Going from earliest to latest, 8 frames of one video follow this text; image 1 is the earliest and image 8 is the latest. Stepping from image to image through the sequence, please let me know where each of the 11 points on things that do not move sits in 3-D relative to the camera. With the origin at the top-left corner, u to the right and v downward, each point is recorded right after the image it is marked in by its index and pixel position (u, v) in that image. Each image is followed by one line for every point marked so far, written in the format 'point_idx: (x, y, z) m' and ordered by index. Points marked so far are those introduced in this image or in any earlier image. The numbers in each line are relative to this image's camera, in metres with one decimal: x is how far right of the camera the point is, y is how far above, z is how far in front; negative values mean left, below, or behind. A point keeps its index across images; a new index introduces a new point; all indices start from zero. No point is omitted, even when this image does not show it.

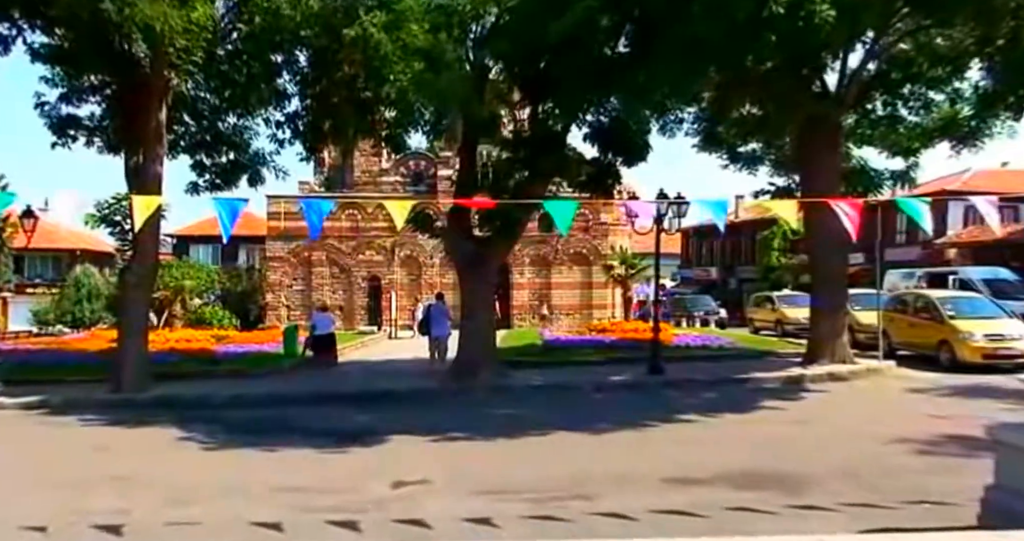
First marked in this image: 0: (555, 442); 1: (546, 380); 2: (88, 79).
0: (+0.6, -2.3, +10.5) m
1: (+0.8, -2.1, +15.6) m
2: (-8.8, +4.0, +16.9) m
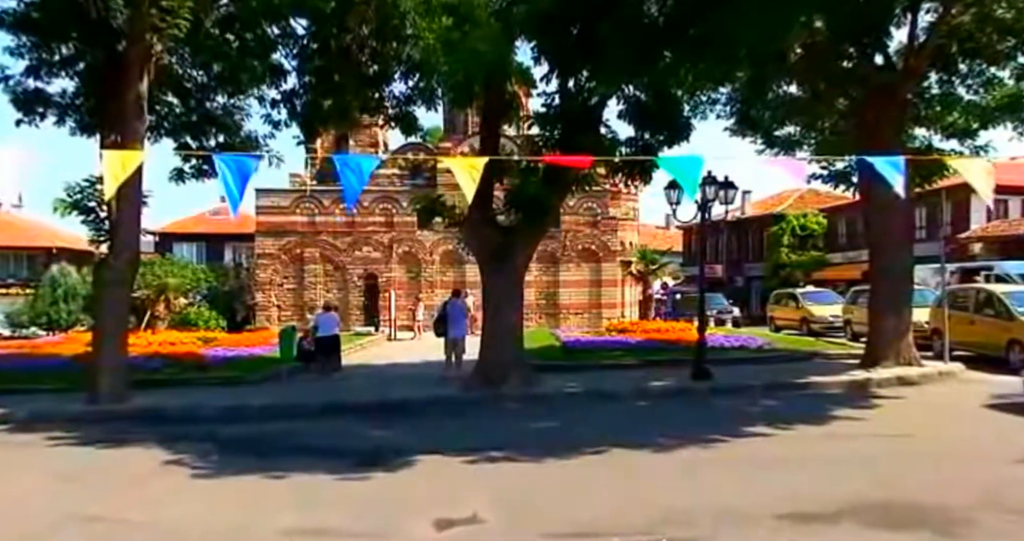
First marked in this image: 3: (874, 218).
0: (+1.2, -2.1, +8.9) m
1: (+1.3, -2.0, +13.9) m
2: (-8.3, +4.1, +15.0) m
3: (+6.8, +1.1, +15.1) m
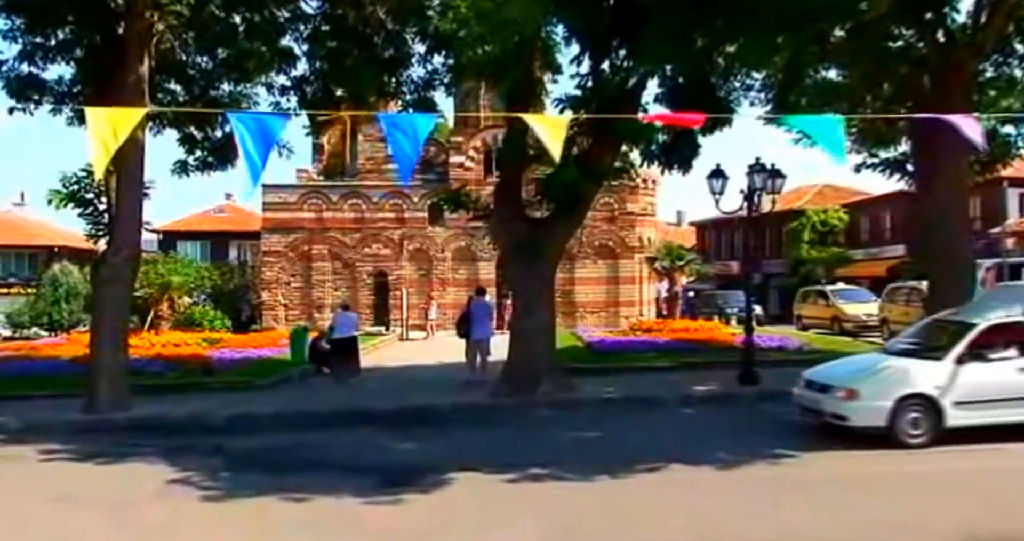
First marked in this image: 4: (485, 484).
0: (+1.6, -2.1, +7.9) m
1: (+1.7, -1.9, +12.9) m
2: (-7.9, +4.1, +14.0) m
3: (+7.3, +1.1, +14.1) m
4: (-0.3, -2.1, +8.0) m
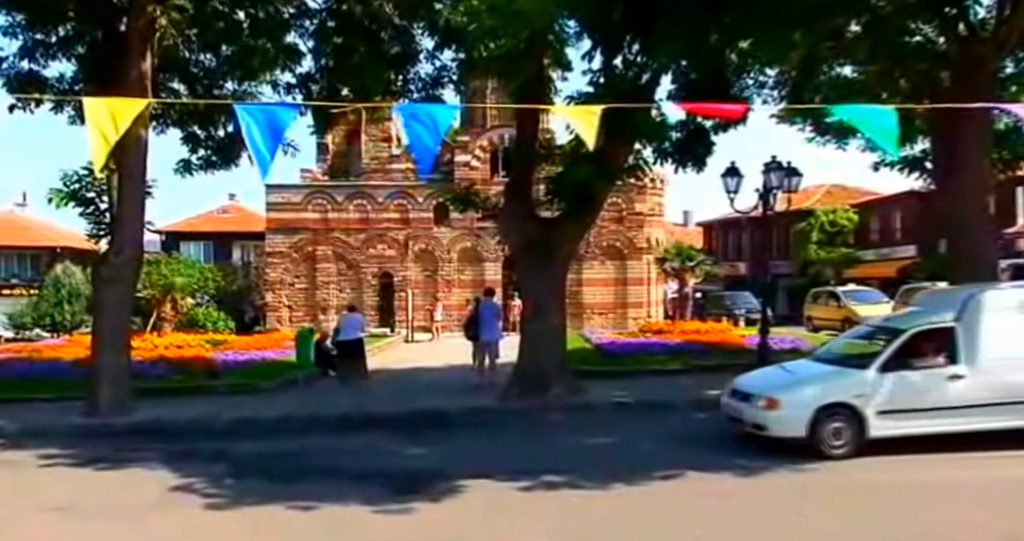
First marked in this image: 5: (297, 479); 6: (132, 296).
0: (+1.8, -2.1, +7.6) m
1: (+1.9, -1.9, +12.6) m
2: (-7.7, +4.1, +13.8) m
3: (+7.5, +1.1, +13.8) m
4: (-0.1, -2.1, +7.7) m
5: (-2.2, -2.2, +8.4) m
6: (-6.0, -0.4, +12.8) m
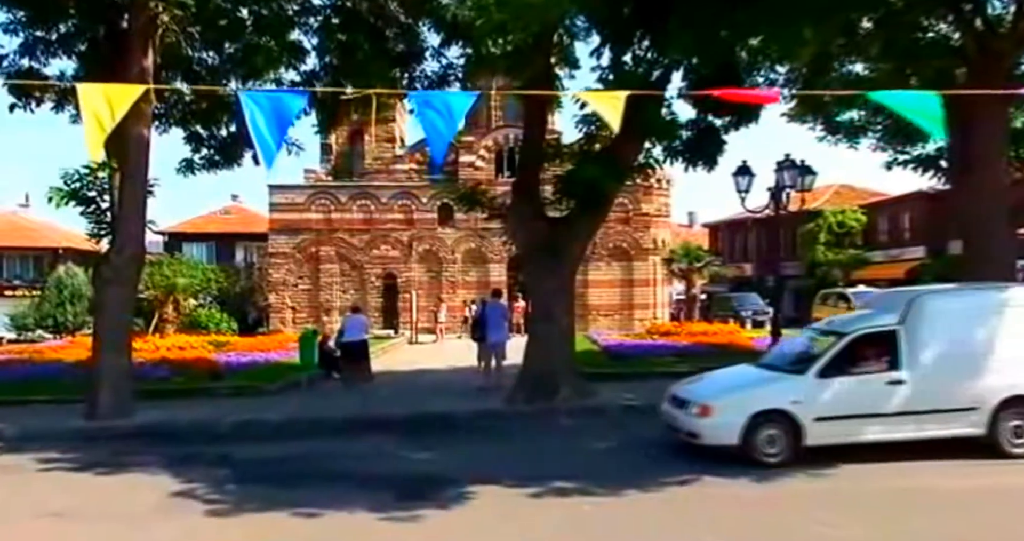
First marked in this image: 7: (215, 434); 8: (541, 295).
0: (+1.9, -2.1, +7.4) m
1: (+2.0, -1.9, +12.4) m
2: (-7.6, +4.1, +13.6) m
3: (+7.6, +1.1, +13.6) m
4: (0.0, -2.1, +7.4) m
5: (-2.1, -2.2, +8.2) m
6: (-5.9, -0.4, +12.6) m
7: (-4.2, -2.3, +11.4) m
8: (+0.5, -0.3, +12.8) m
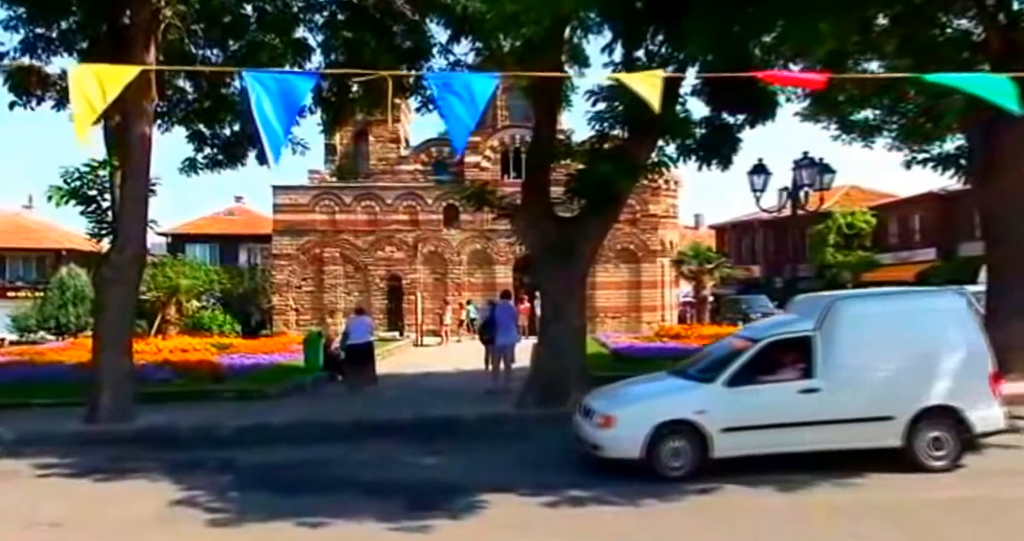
0: (+2.0, -2.1, +7.1) m
1: (+2.1, -2.0, +12.1) m
2: (-7.4, +4.1, +13.4) m
3: (+7.7, +1.1, +13.3) m
4: (+0.1, -2.1, +7.1) m
5: (-2.0, -2.2, +7.9) m
6: (-5.7, -0.4, +12.3) m
7: (-4.1, -2.3, +11.1) m
8: (+0.6, -0.4, +12.5) m
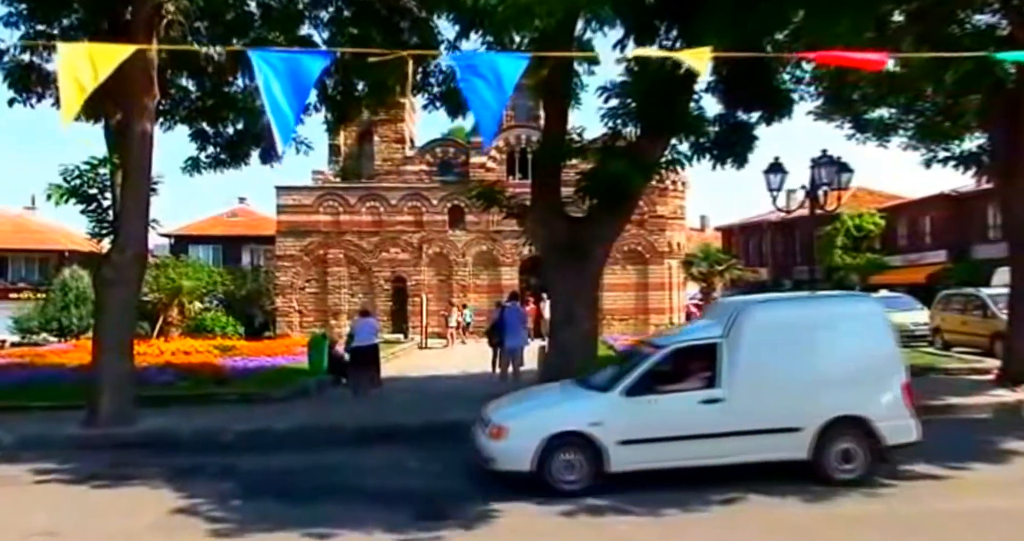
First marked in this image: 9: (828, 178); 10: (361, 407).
0: (+2.1, -2.1, +6.8) m
1: (+2.3, -2.0, +11.8) m
2: (-7.3, +4.1, +13.1) m
3: (+7.9, +1.1, +12.9) m
4: (+0.2, -2.1, +6.9) m
5: (-1.9, -2.2, +7.6) m
6: (-5.6, -0.4, +12.0) m
7: (-3.9, -2.3, +10.9) m
8: (+0.7, -0.4, +12.2) m
9: (+5.1, +1.5, +13.2) m
10: (-2.4, -2.2, +12.9) m
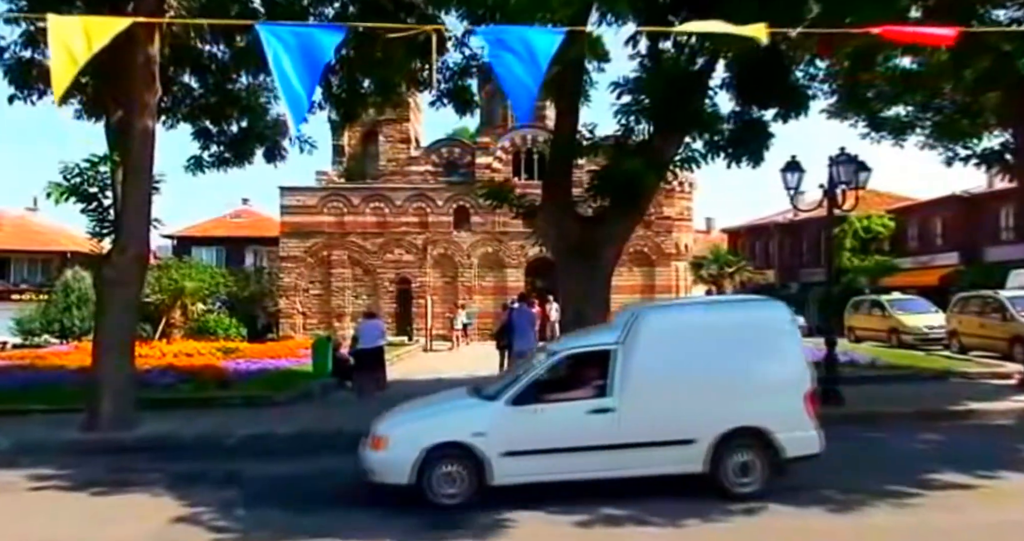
0: (+2.2, -2.1, +6.5) m
1: (+2.4, -2.0, +11.5) m
2: (-7.1, +4.1, +12.9) m
3: (+8.0, +1.0, +12.6) m
4: (+0.3, -2.1, +6.6) m
5: (-1.8, -2.2, +7.3) m
6: (-5.4, -0.4, +11.8) m
7: (-3.8, -2.3, +10.6) m
8: (+0.9, -0.4, +11.9) m
9: (+5.3, +1.5, +12.9) m
10: (-2.2, -2.2, +12.6) m
